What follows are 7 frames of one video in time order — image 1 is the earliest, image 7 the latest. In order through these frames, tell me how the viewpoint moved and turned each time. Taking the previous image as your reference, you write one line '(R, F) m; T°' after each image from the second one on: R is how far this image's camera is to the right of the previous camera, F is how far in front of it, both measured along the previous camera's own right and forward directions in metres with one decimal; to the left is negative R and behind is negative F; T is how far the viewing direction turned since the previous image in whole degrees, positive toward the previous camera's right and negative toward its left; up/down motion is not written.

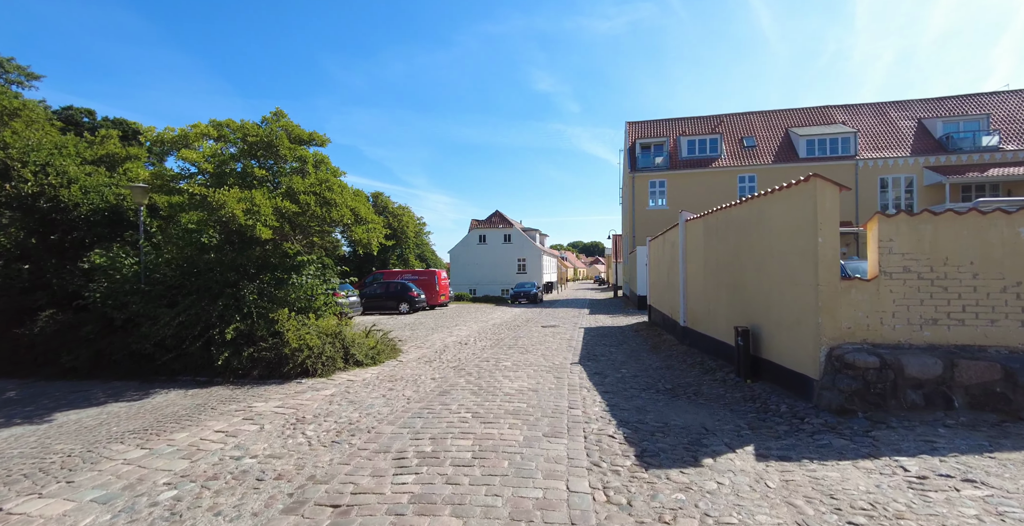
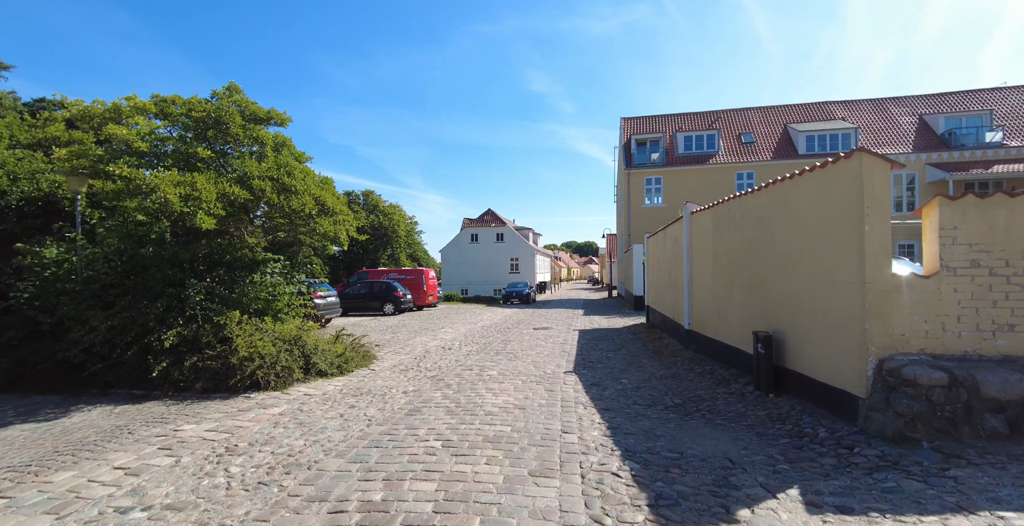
(+0.1, +1.0) m; +1°
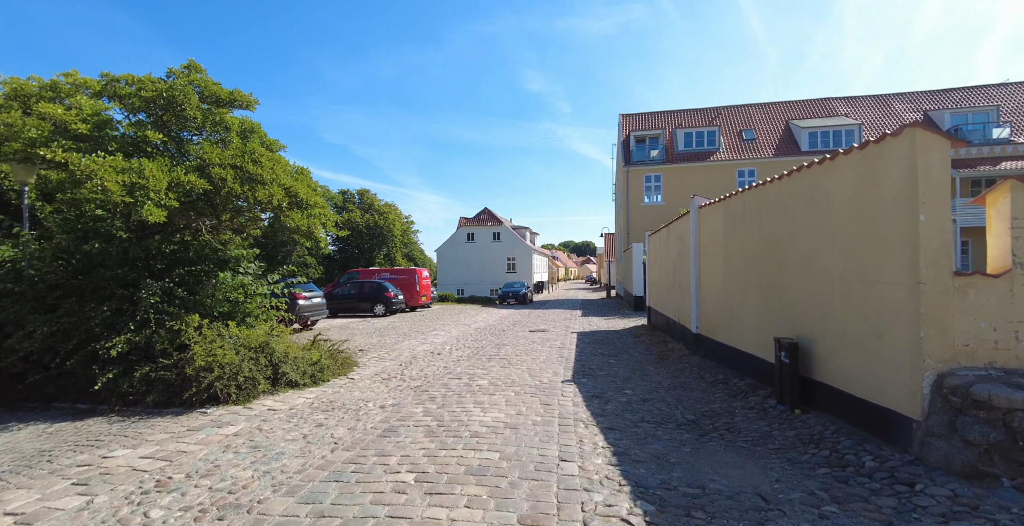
(+0.1, +0.7) m; 0°
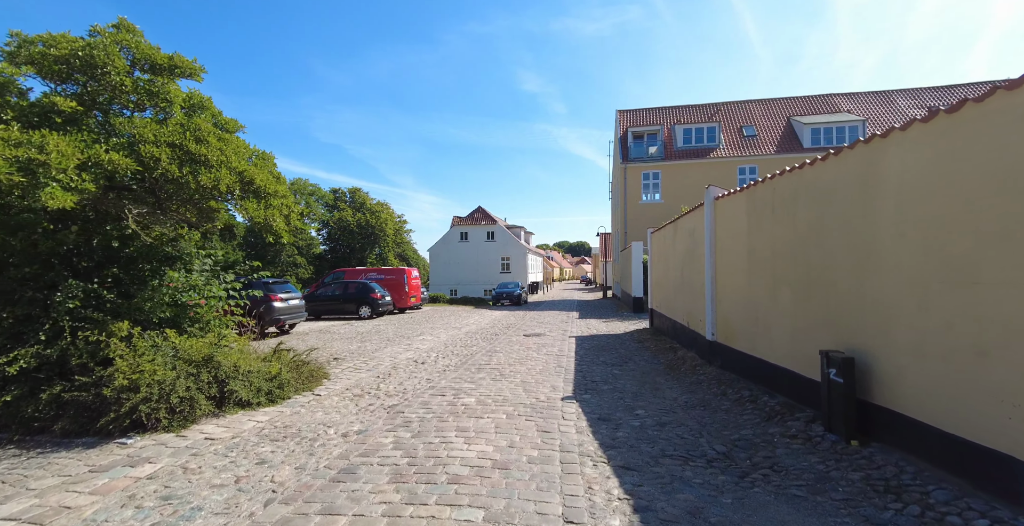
(0.0, +1.0) m; +1°
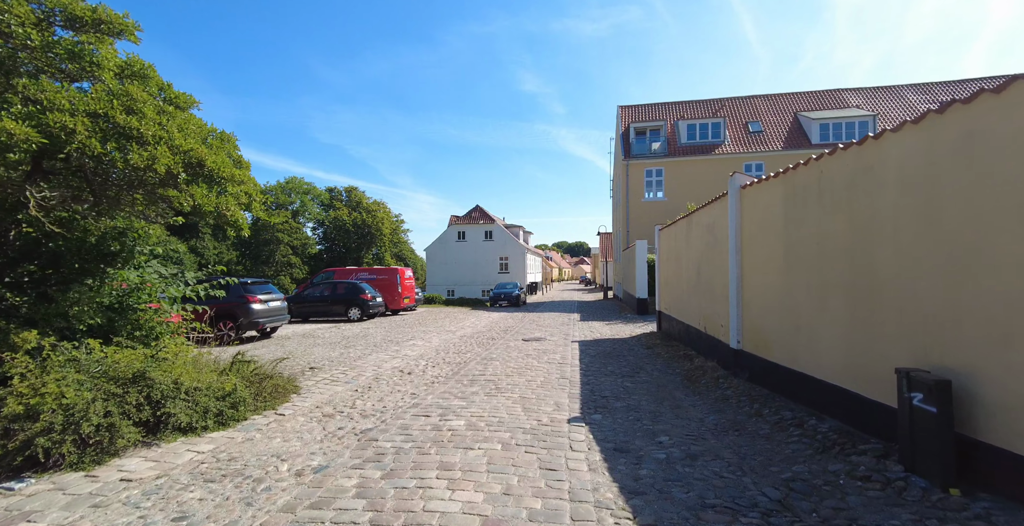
(0.0, +0.9) m; 0°
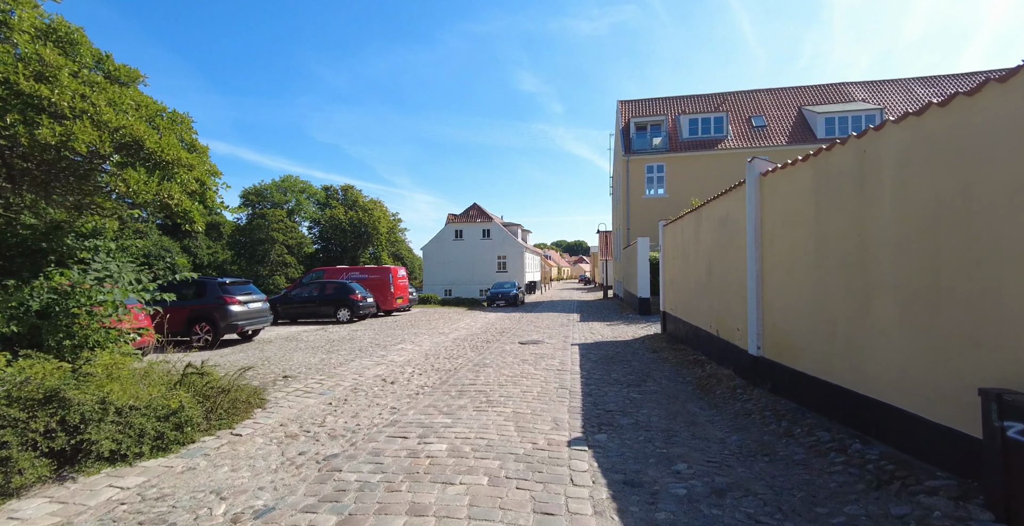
(+0.1, +0.7) m; 0°
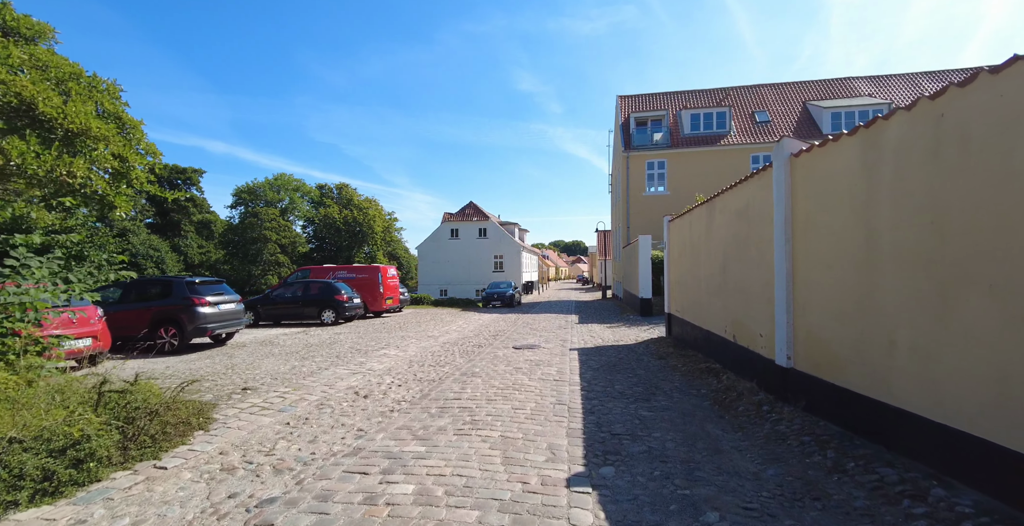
(+0.1, +0.9) m; 0°
